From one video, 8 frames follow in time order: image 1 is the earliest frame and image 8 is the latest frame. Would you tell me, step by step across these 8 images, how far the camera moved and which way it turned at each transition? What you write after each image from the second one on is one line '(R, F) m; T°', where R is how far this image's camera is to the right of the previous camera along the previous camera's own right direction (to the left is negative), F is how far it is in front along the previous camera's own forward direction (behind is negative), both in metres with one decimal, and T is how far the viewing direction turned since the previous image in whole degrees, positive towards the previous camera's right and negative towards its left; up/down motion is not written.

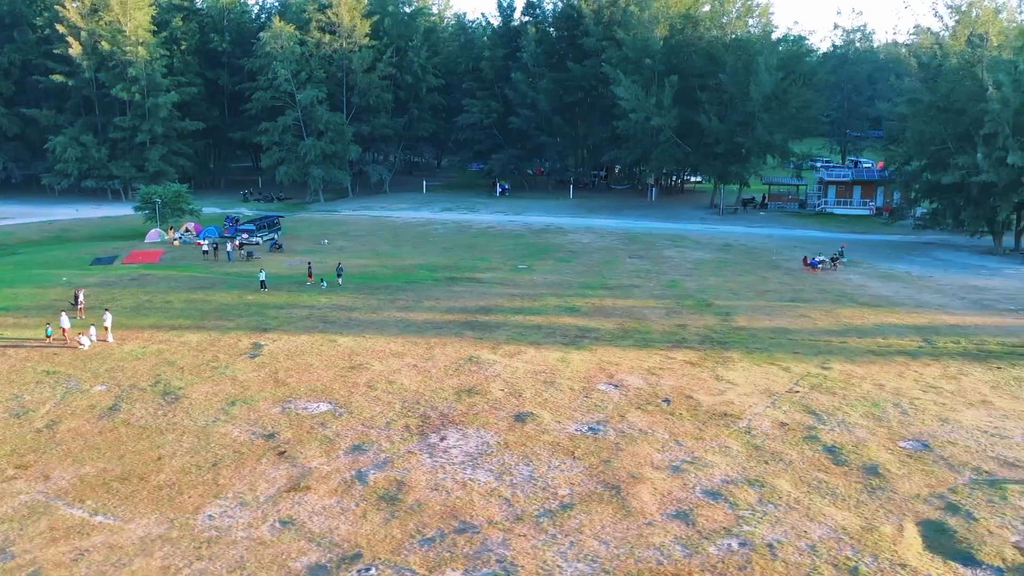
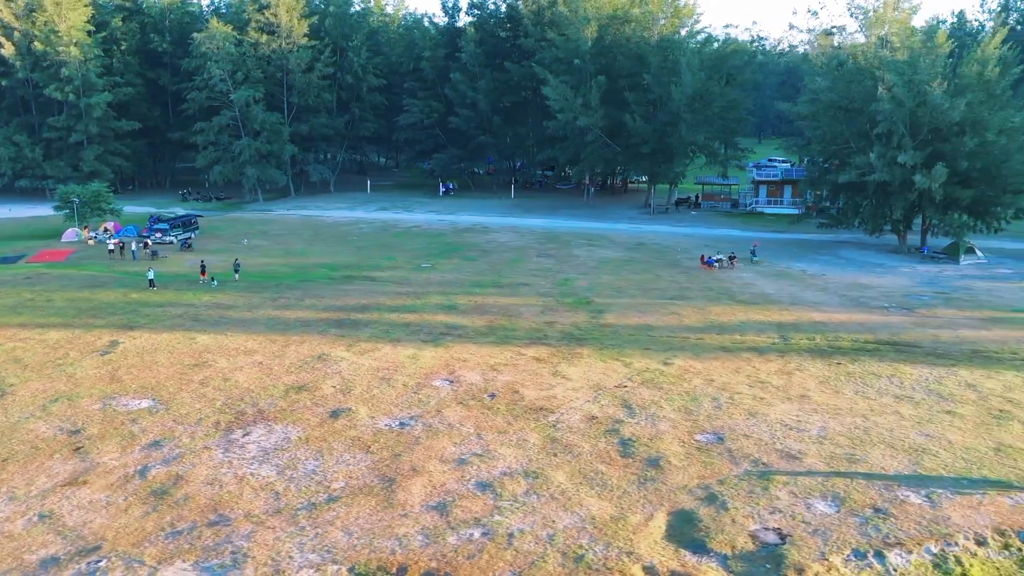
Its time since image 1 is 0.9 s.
(+3.3, -0.2) m; +1°
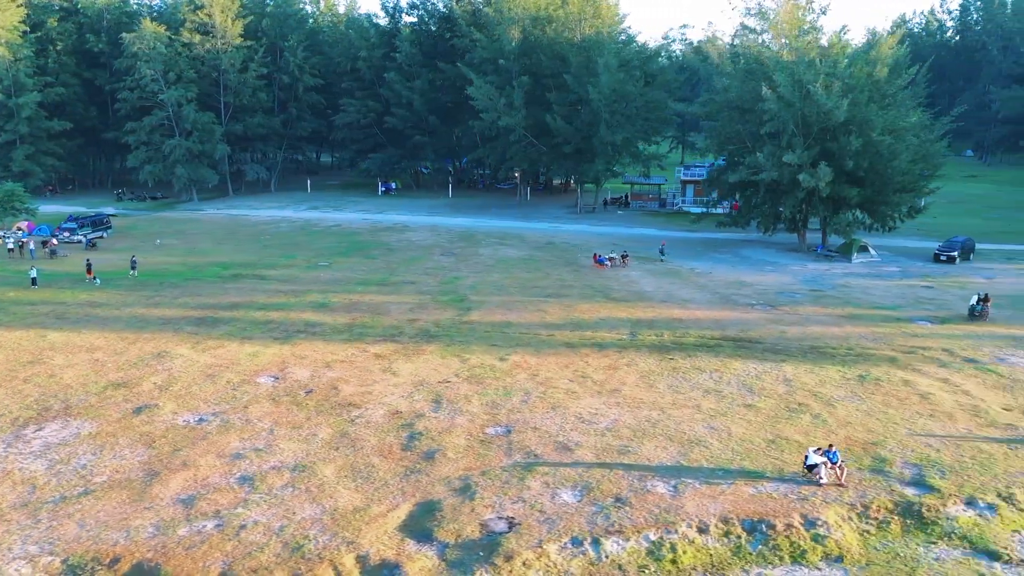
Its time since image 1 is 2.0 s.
(+3.5, -0.2) m; +1°
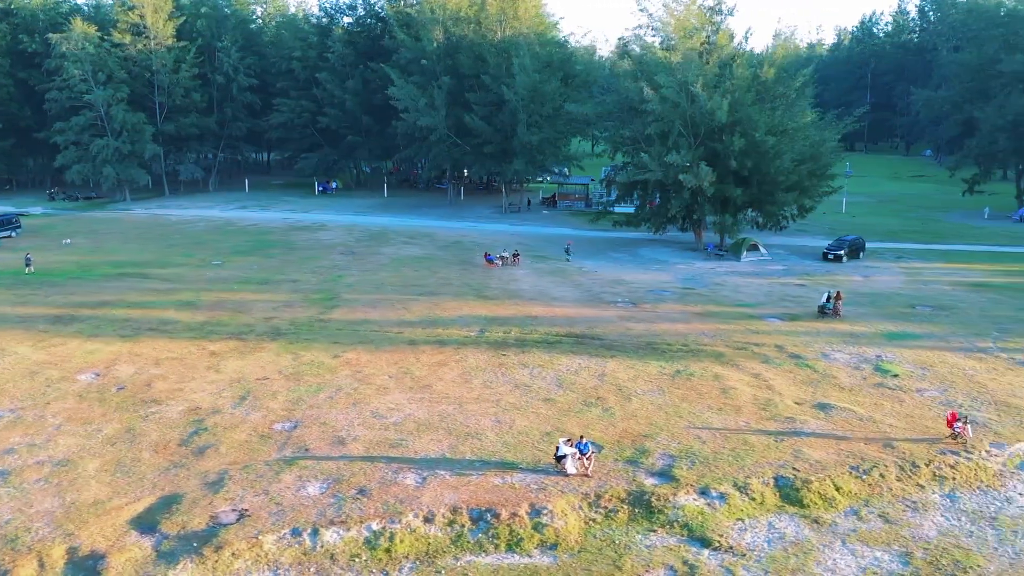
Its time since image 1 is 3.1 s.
(+3.7, -0.3) m; +1°
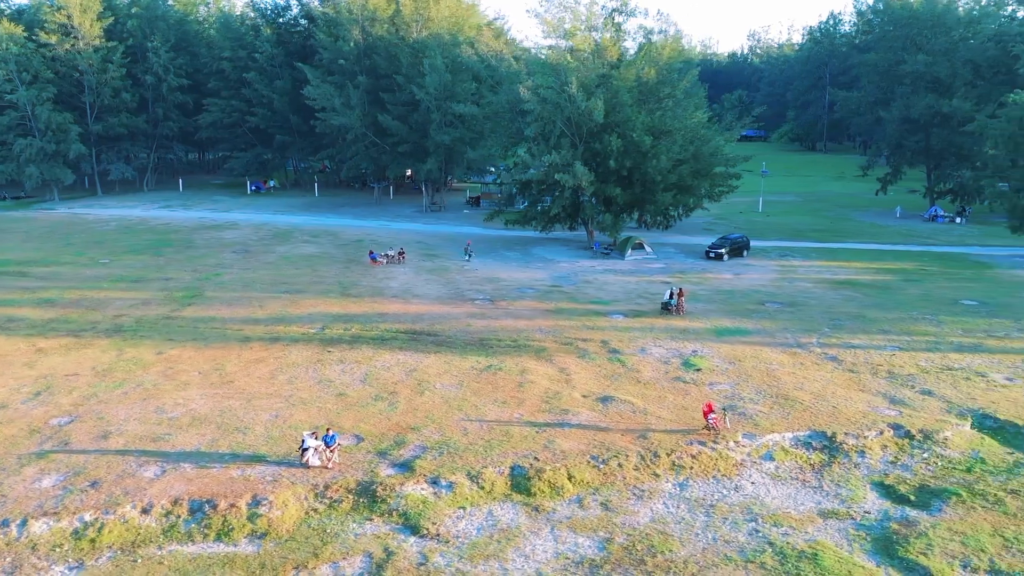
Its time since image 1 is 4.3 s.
(+3.9, -0.3) m; +1°
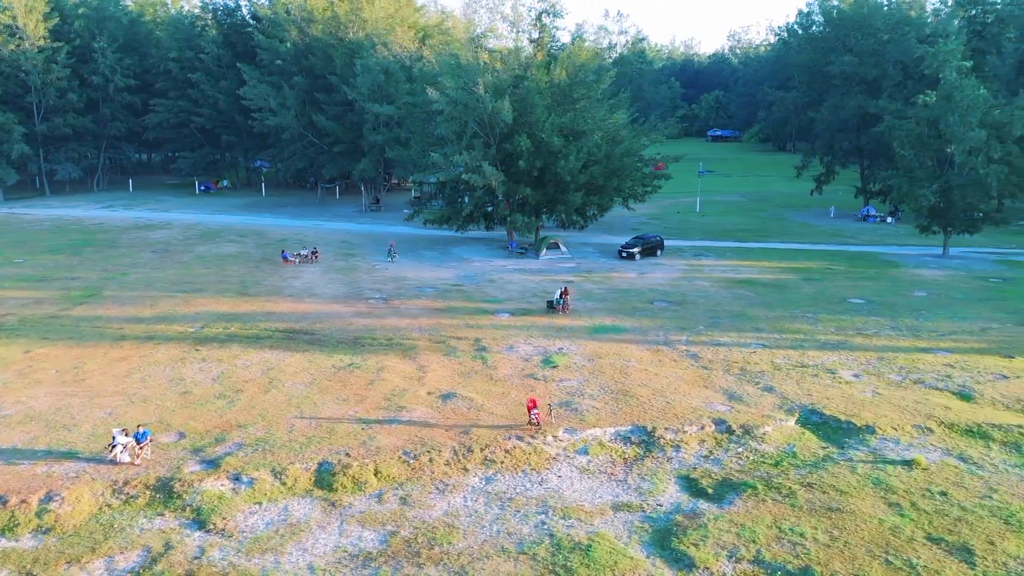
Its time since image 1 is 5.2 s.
(+3.0, -0.2) m; +1°
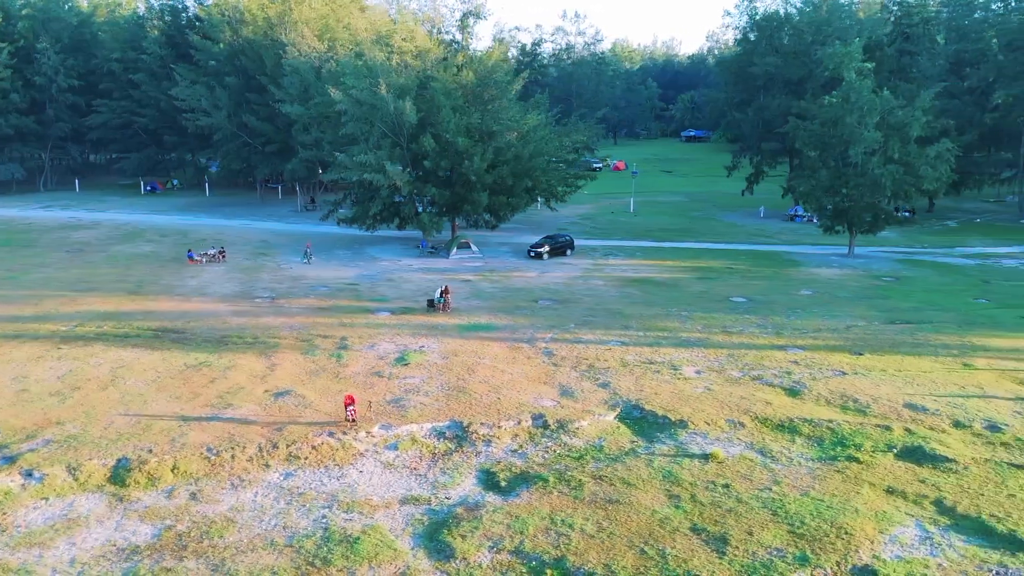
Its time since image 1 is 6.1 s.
(+3.2, -0.3) m; +1°
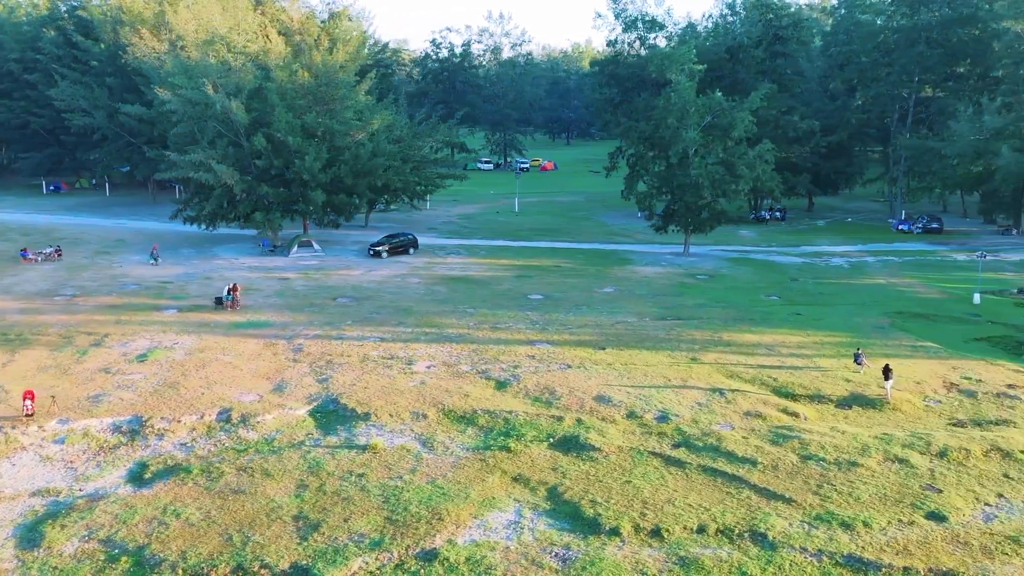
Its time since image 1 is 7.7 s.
(+5.7, -0.4) m; +1°
